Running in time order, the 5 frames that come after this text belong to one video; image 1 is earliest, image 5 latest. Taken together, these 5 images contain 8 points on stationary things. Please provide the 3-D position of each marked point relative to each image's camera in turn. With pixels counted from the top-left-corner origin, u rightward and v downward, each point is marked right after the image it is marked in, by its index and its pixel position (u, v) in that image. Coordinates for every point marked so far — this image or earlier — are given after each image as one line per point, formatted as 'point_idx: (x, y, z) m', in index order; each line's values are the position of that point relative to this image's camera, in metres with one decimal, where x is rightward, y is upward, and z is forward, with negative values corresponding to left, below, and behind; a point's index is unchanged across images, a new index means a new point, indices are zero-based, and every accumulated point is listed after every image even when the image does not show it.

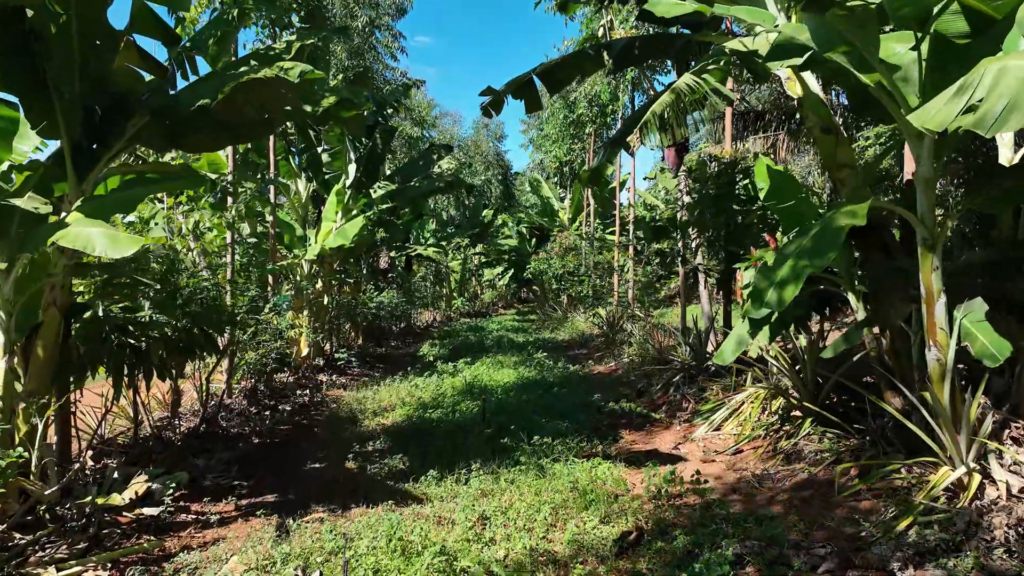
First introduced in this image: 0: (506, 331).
0: (-0.1, -0.7, +11.4) m
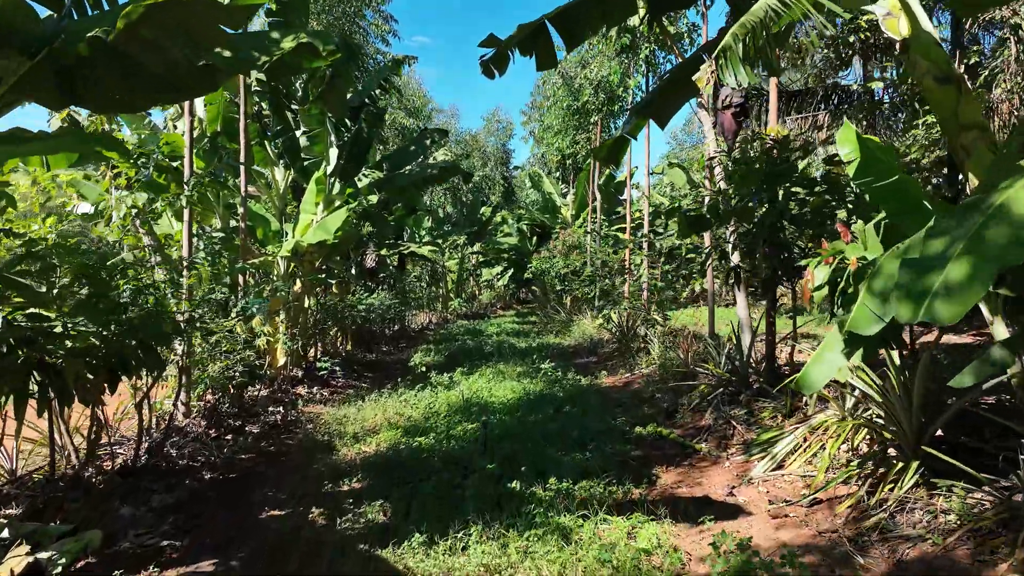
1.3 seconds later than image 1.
0: (-0.1, -0.7, +10.6) m
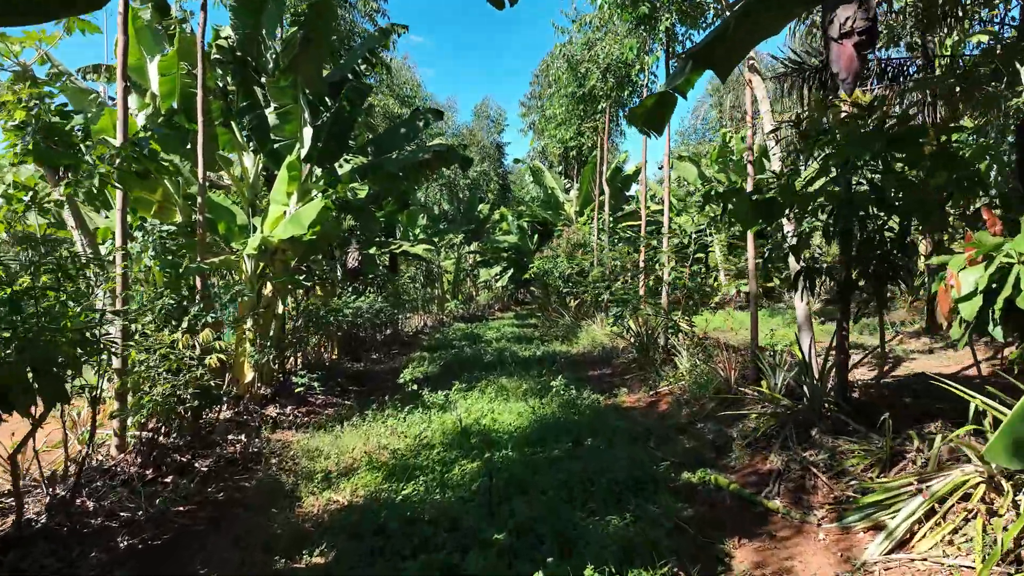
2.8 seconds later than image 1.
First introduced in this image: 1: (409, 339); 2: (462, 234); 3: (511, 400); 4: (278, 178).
0: (-0.1, -0.7, +9.8) m
1: (-1.6, -0.8, +10.7) m
2: (-0.9, +0.9, +12.3) m
3: (0.0, -0.8, +5.1) m
4: (-1.8, +0.8, +5.3) m
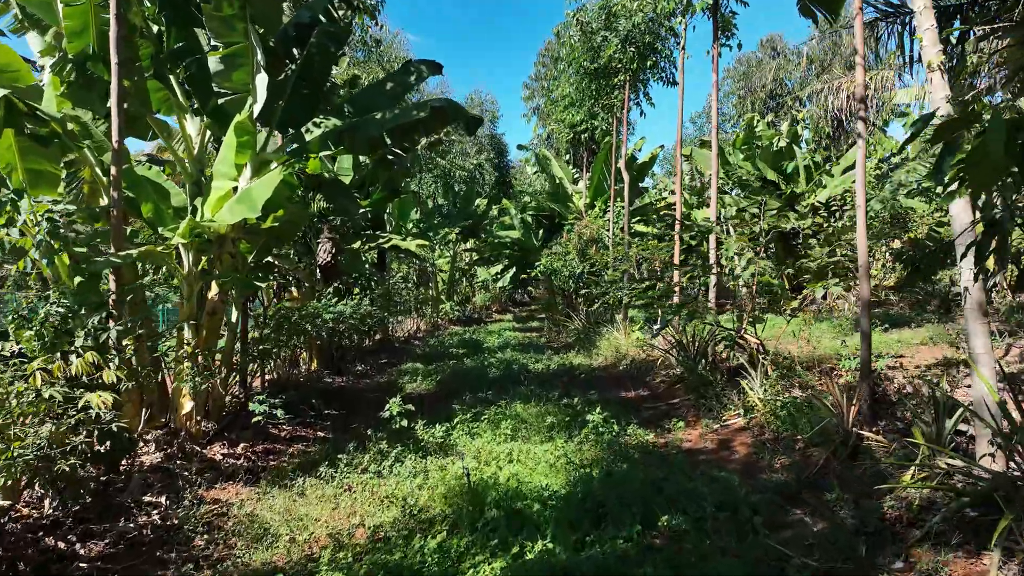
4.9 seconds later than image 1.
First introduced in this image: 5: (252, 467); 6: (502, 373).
0: (0.0, -0.8, +8.5) m
1: (-1.5, -0.8, +9.4) m
2: (-0.8, +0.9, +11.0) m
3: (+0.1, -0.8, +3.8) m
4: (-1.7, +0.8, +4.0) m
5: (-1.5, -1.0, +3.9) m
6: (-0.1, -0.8, +6.6) m
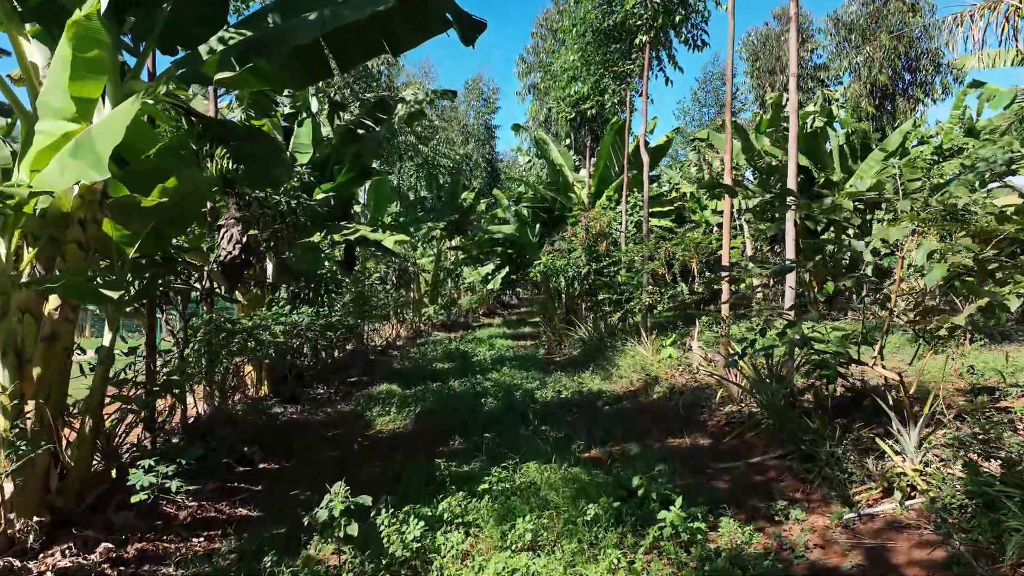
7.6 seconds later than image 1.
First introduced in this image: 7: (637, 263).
0: (0.0, -0.8, +7.0) m
1: (-1.6, -0.8, +7.8) m
2: (-0.9, +0.9, +9.5) m
3: (+0.2, -0.9, +2.3) m
4: (-1.6, +0.8, +2.4) m
5: (-1.4, -1.0, +2.3) m
6: (-0.1, -0.8, +5.0) m
7: (+1.2, +0.2, +6.7) m
